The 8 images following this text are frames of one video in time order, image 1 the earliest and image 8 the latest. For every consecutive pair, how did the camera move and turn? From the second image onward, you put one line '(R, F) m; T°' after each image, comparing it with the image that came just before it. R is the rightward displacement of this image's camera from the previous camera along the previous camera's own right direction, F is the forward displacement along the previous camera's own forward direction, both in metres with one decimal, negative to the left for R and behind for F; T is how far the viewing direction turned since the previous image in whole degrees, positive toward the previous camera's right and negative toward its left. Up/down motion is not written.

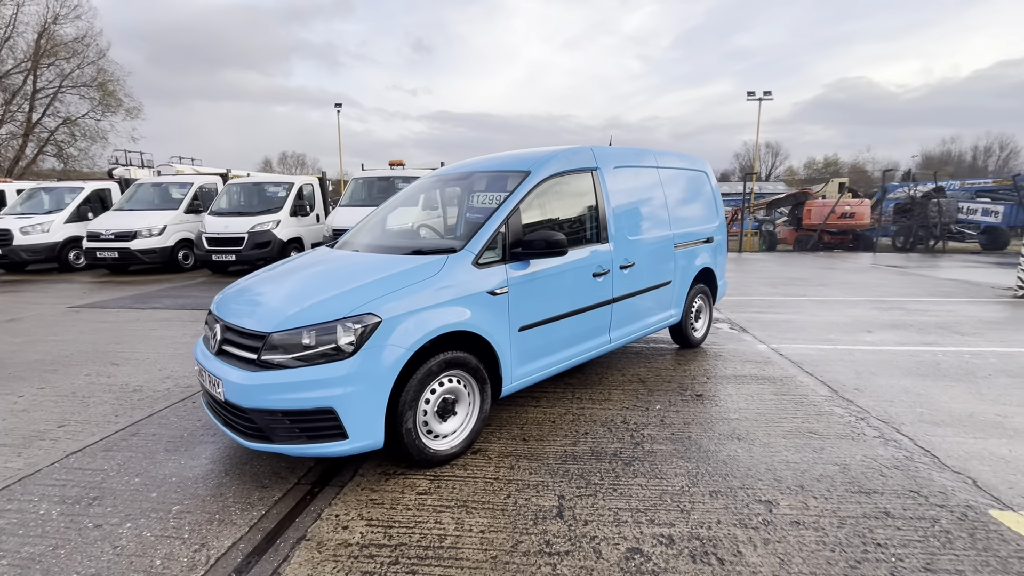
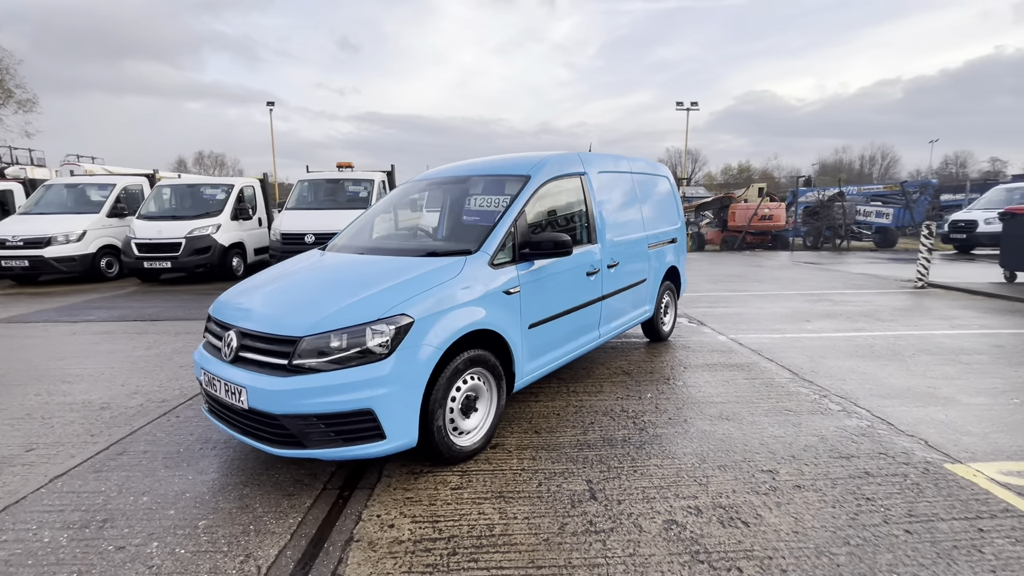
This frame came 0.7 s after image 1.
(-0.5, -0.1) m; +8°
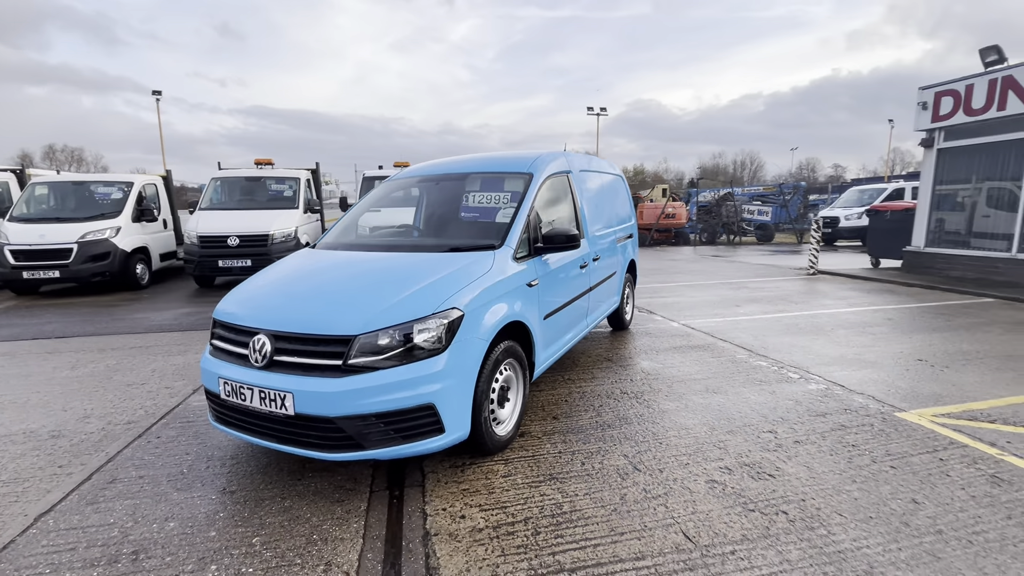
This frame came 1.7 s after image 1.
(-0.8, 0.0) m; +11°
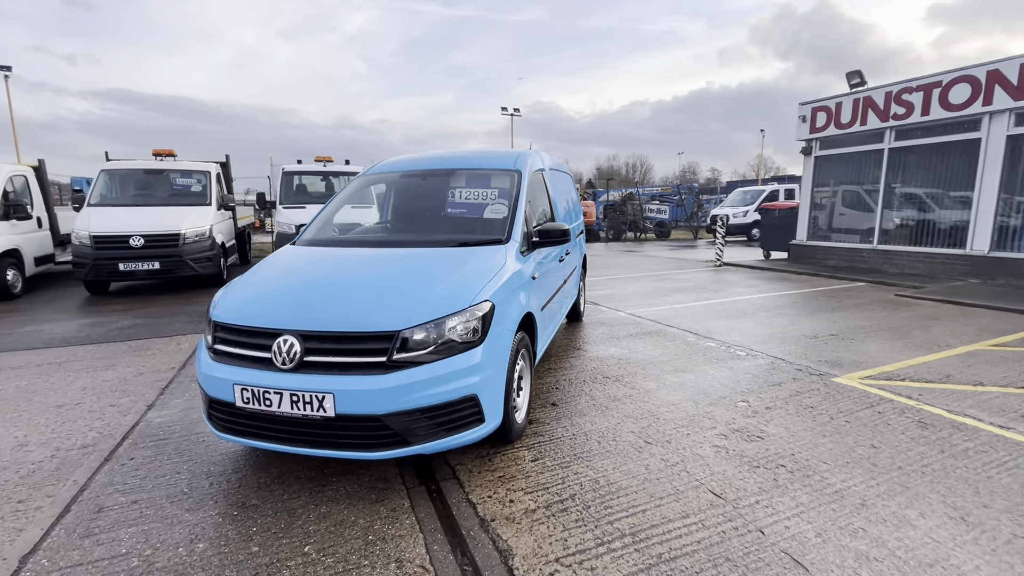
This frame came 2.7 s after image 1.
(-0.7, 0.0) m; +11°
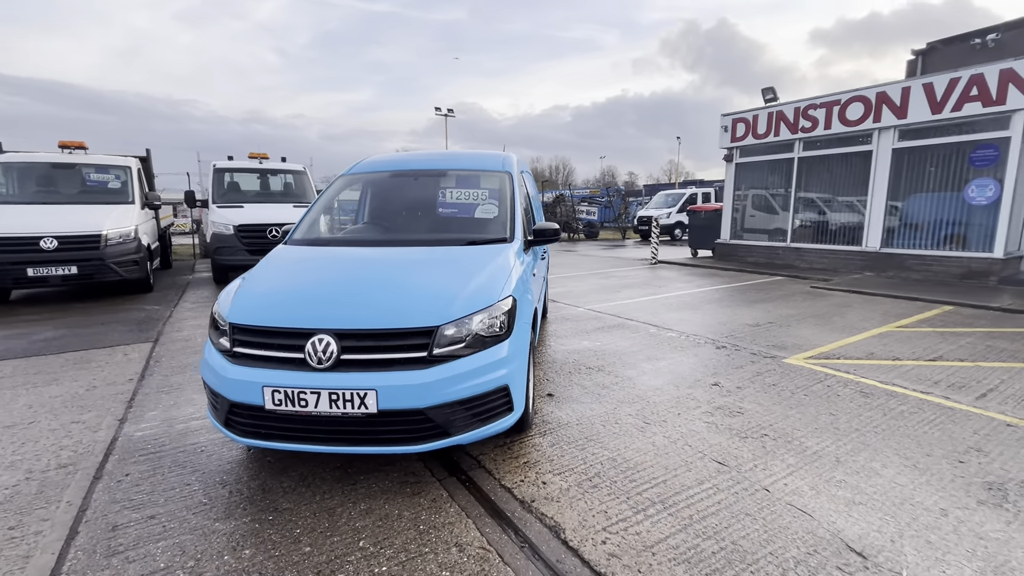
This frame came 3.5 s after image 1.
(-0.6, -0.1) m; +9°
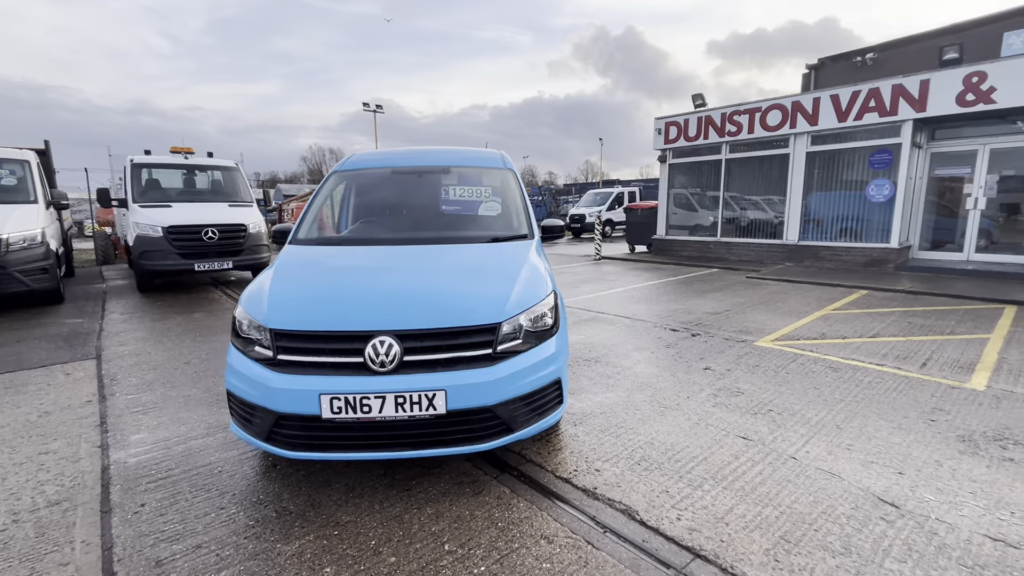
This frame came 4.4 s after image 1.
(-0.7, 0.0) m; +9°
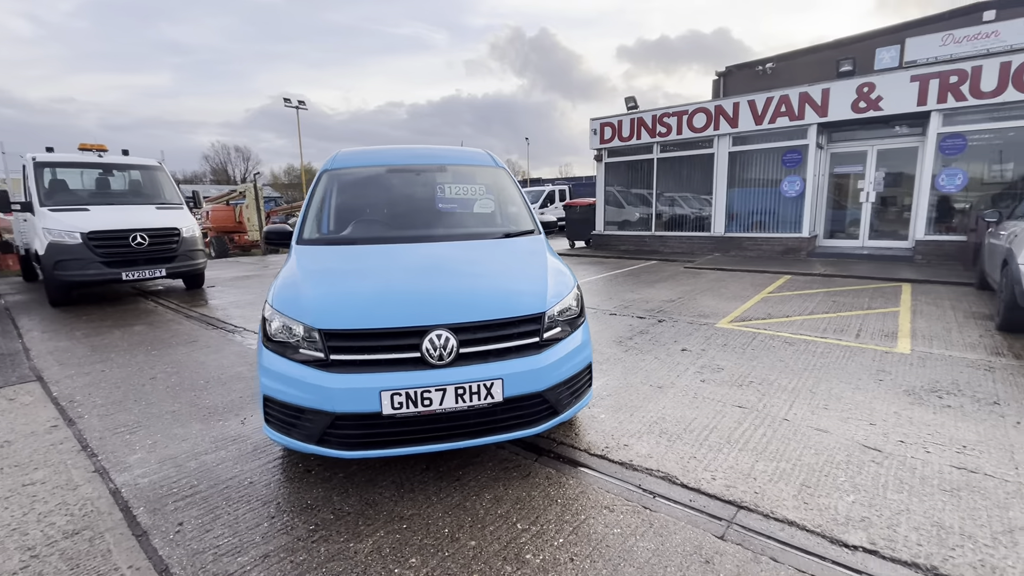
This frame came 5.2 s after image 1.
(-0.6, -0.1) m; +9°
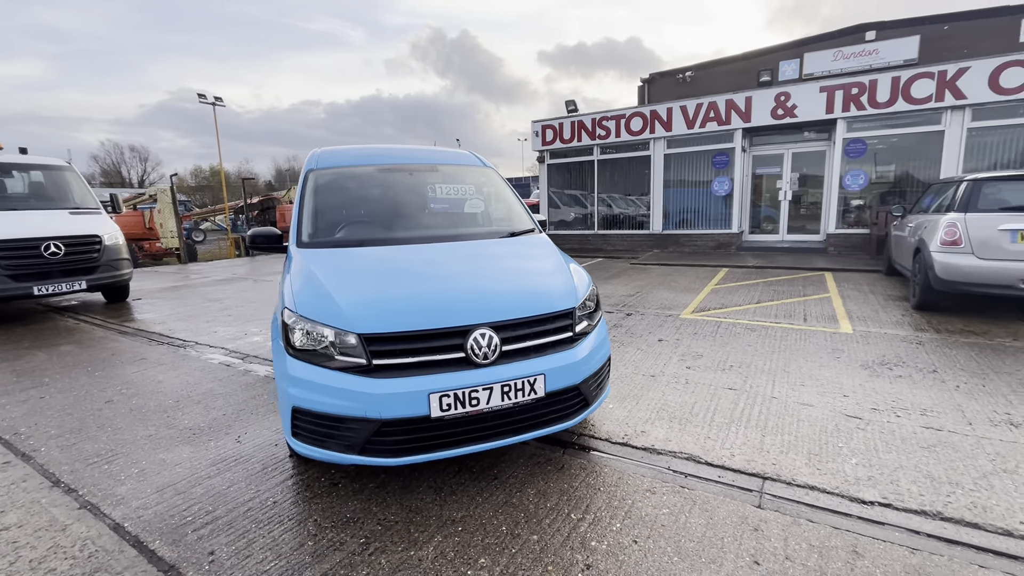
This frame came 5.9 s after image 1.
(-0.6, 0.0) m; +8°
